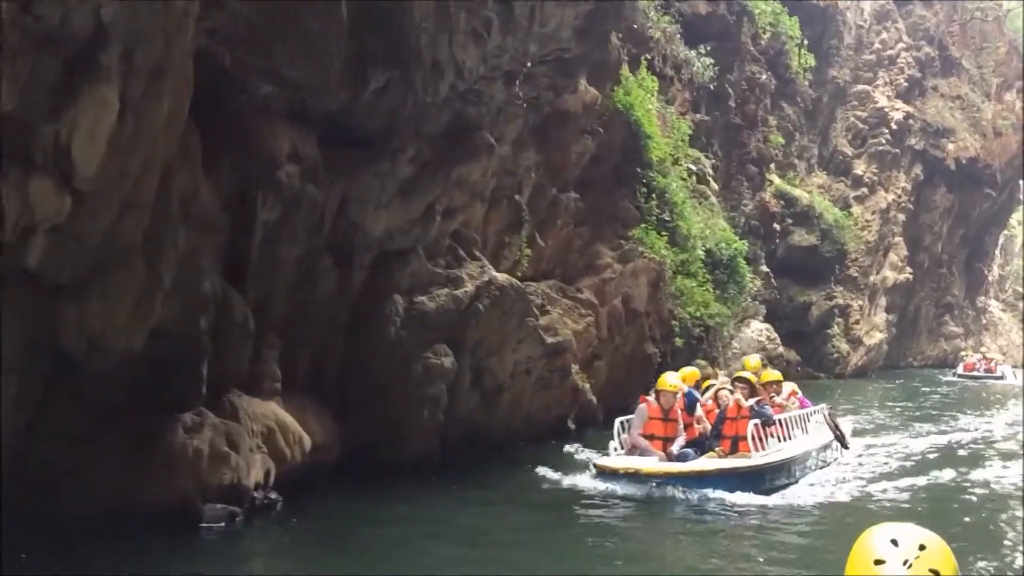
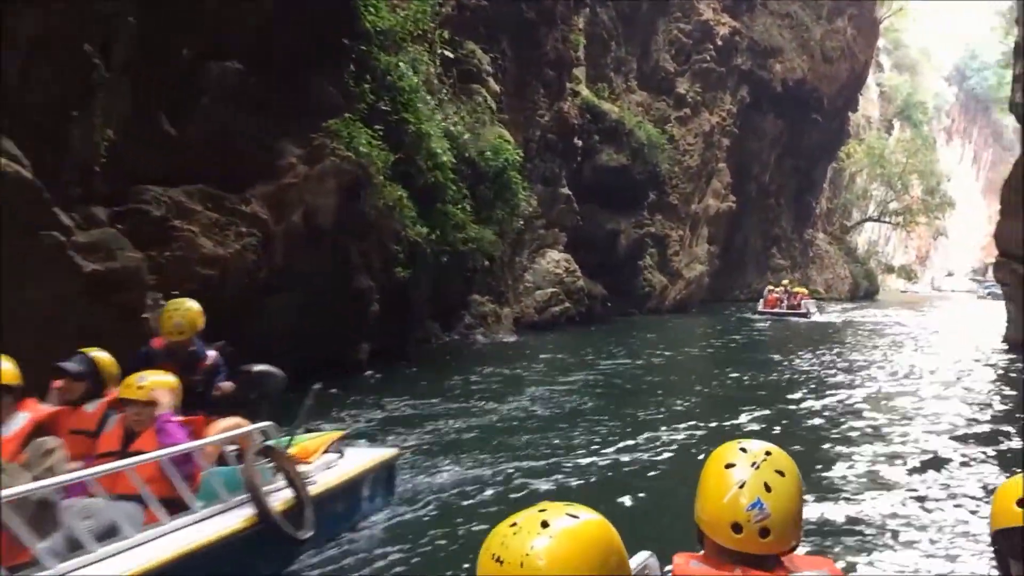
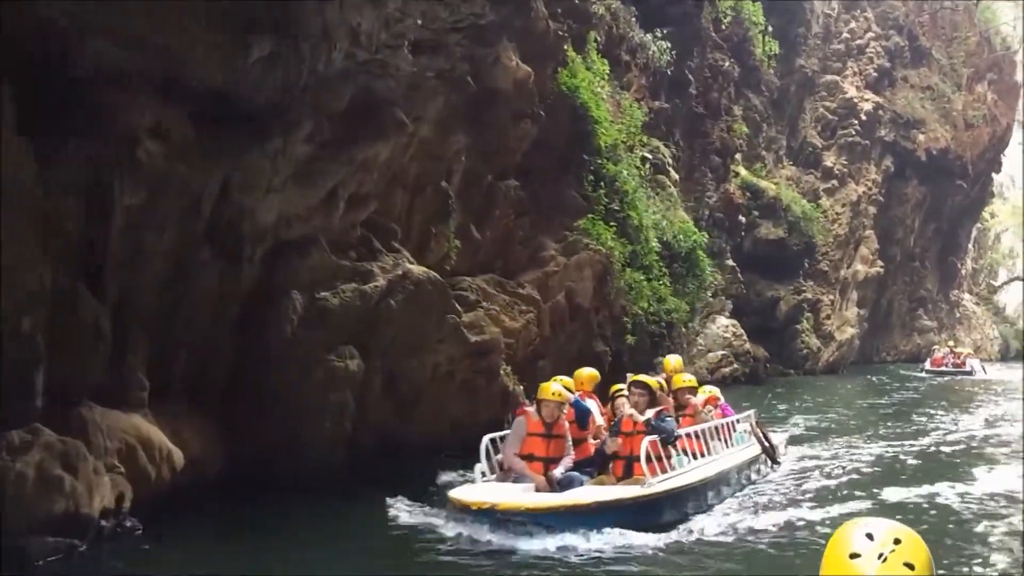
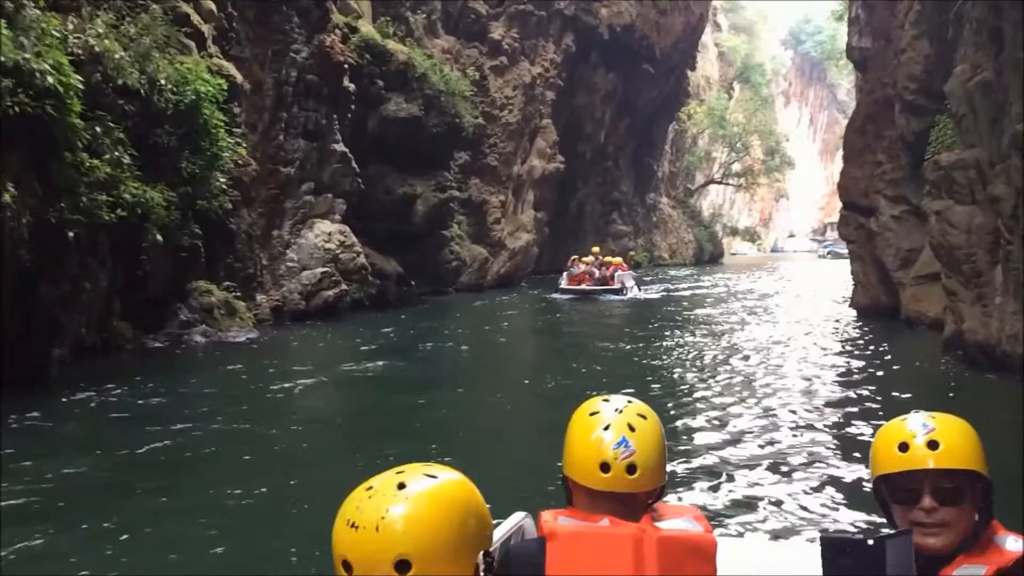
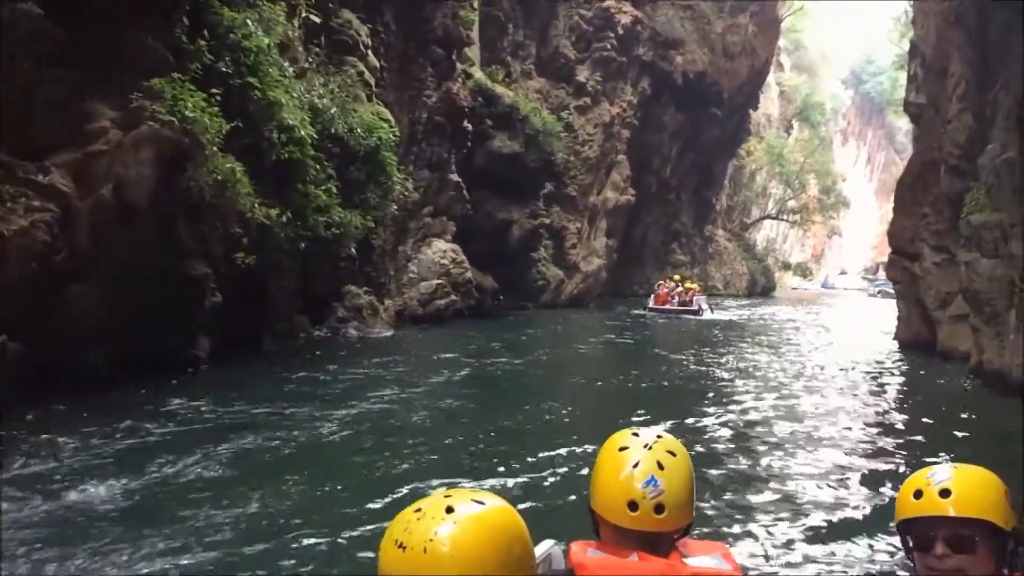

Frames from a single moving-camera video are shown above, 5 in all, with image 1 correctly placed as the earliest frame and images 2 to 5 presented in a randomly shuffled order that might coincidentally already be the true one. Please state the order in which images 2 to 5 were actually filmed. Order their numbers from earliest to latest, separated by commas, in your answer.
3, 2, 5, 4
